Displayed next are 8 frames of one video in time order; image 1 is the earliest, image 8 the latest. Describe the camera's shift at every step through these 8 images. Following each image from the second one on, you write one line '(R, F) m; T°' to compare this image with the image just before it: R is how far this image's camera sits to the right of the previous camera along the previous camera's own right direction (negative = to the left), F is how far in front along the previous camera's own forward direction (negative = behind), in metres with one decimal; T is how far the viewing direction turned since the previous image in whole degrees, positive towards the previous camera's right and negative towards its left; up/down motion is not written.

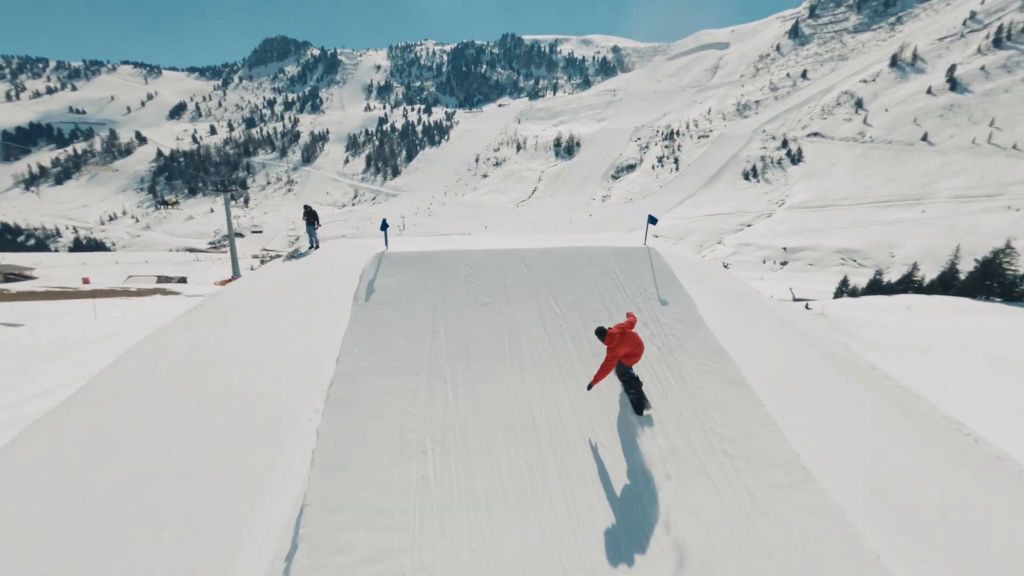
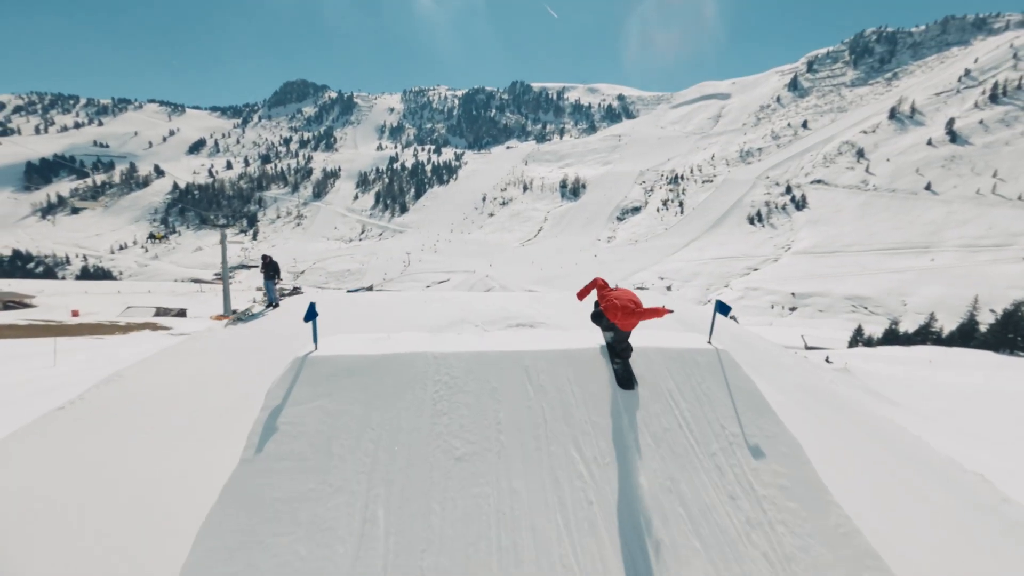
(0.0, +0.9) m; -1°
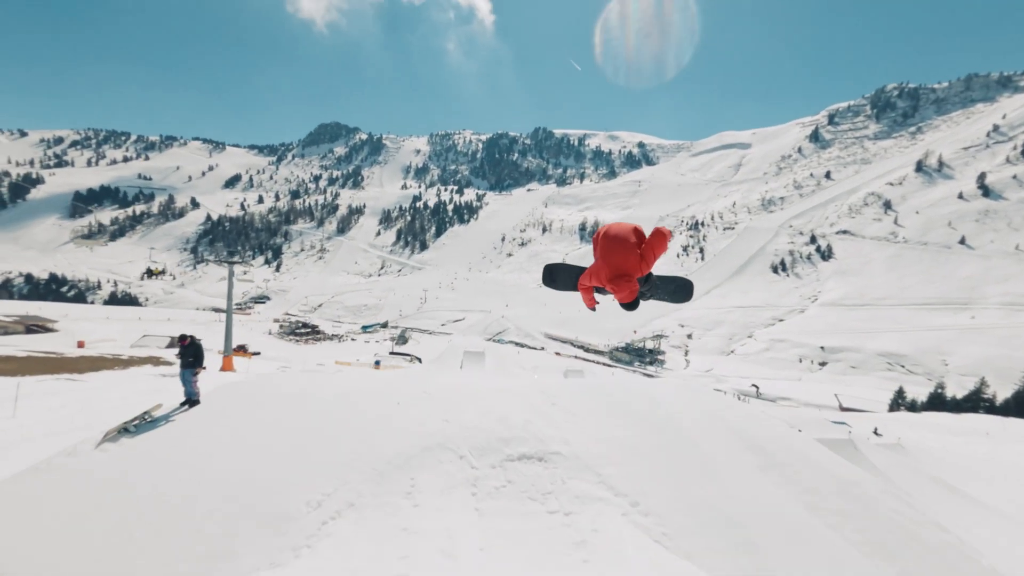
(+0.1, +1.1) m; -2°
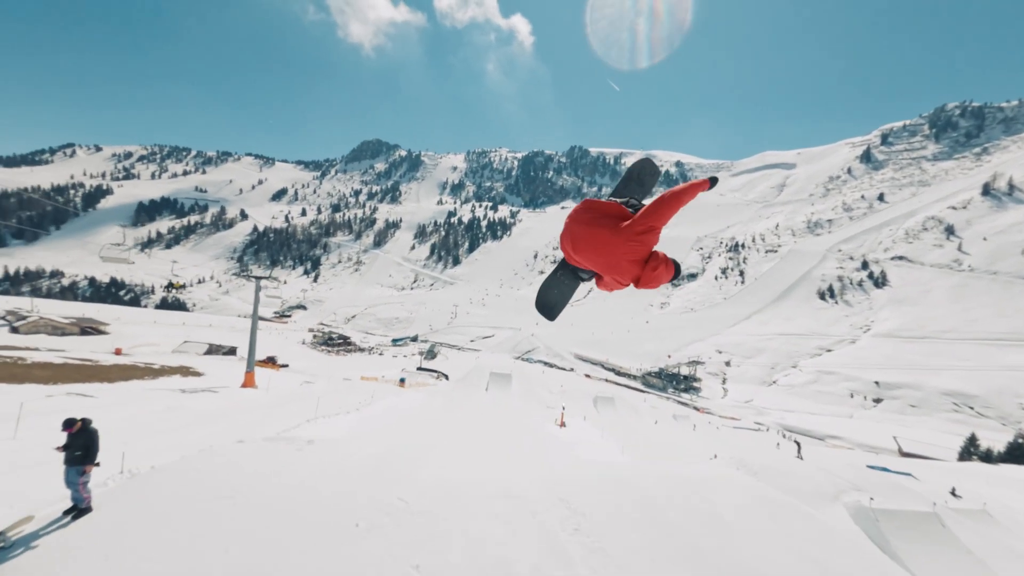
(+0.1, +0.9) m; -4°
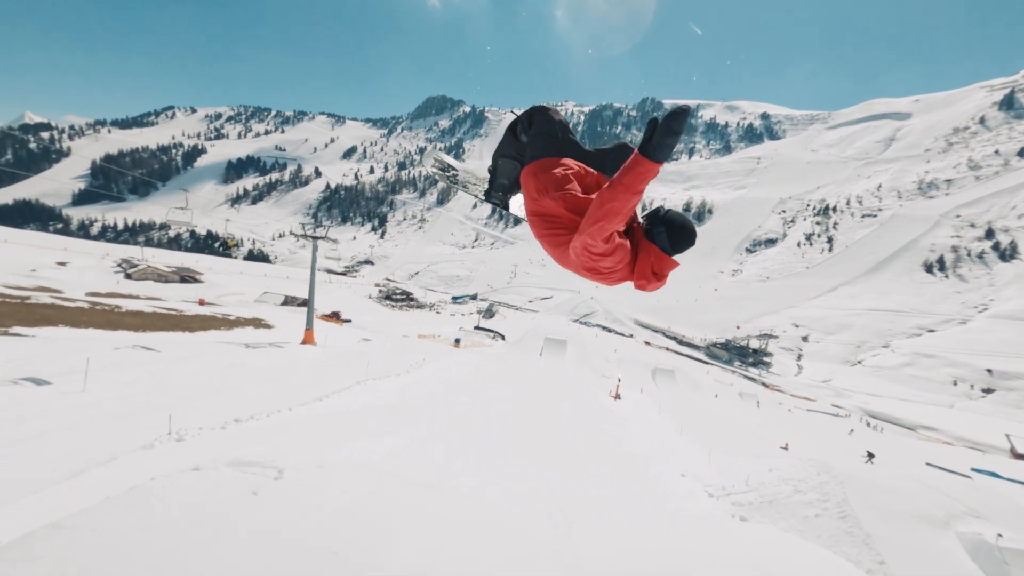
(+0.2, +1.0) m; -8°
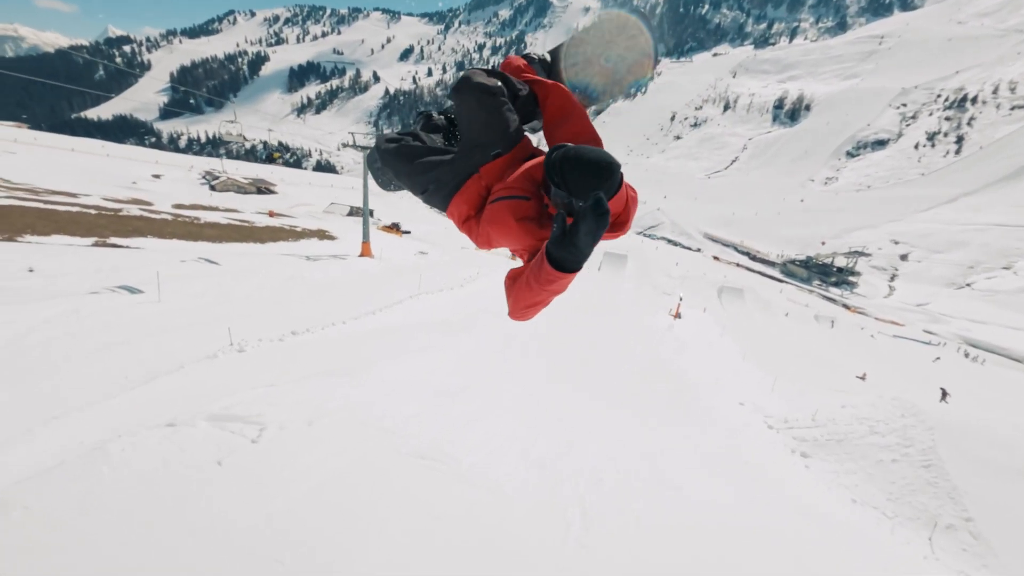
(+0.2, +0.7) m; -8°
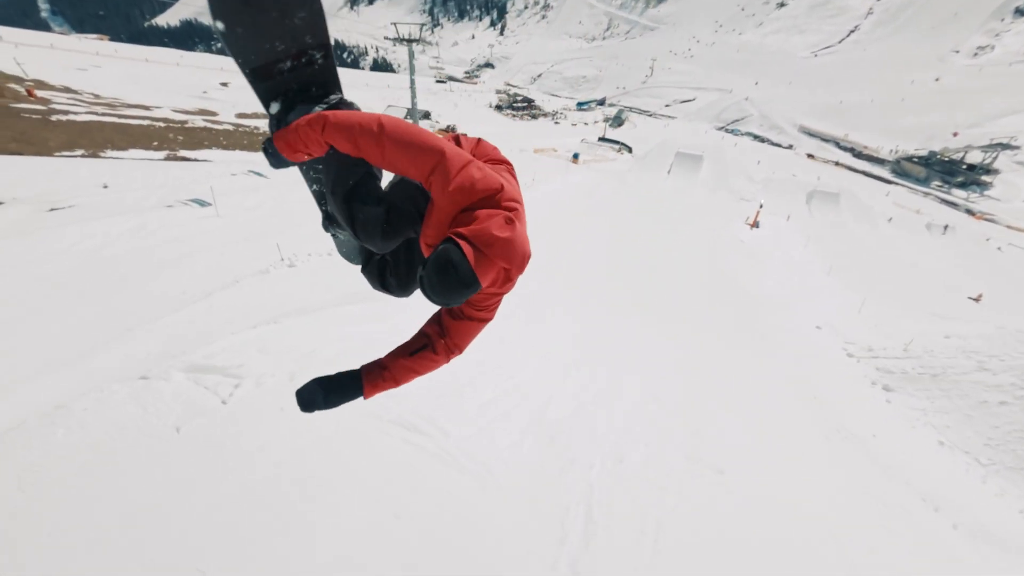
(+0.3, +0.6) m; -9°
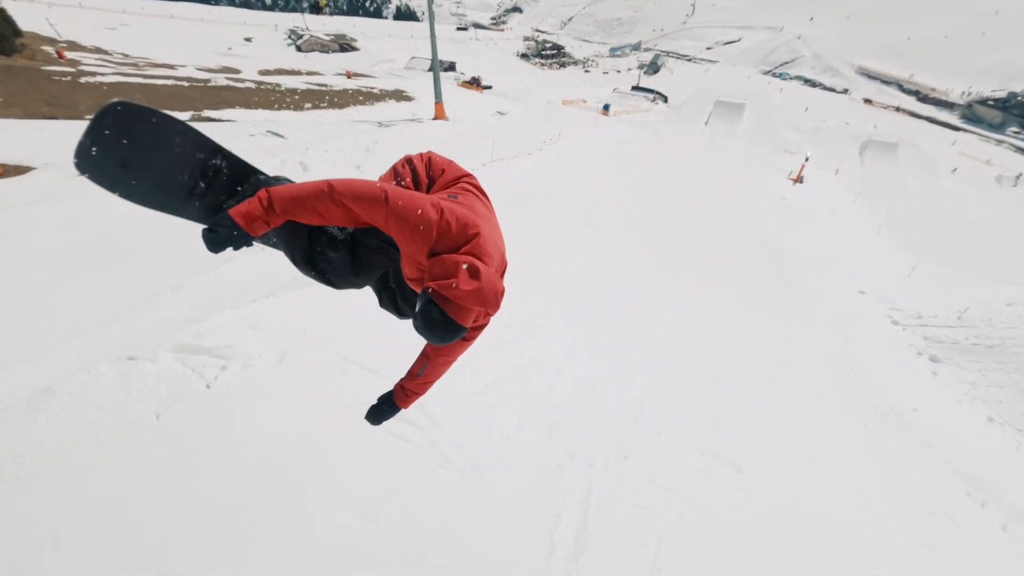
(+0.1, +0.2) m; -4°
